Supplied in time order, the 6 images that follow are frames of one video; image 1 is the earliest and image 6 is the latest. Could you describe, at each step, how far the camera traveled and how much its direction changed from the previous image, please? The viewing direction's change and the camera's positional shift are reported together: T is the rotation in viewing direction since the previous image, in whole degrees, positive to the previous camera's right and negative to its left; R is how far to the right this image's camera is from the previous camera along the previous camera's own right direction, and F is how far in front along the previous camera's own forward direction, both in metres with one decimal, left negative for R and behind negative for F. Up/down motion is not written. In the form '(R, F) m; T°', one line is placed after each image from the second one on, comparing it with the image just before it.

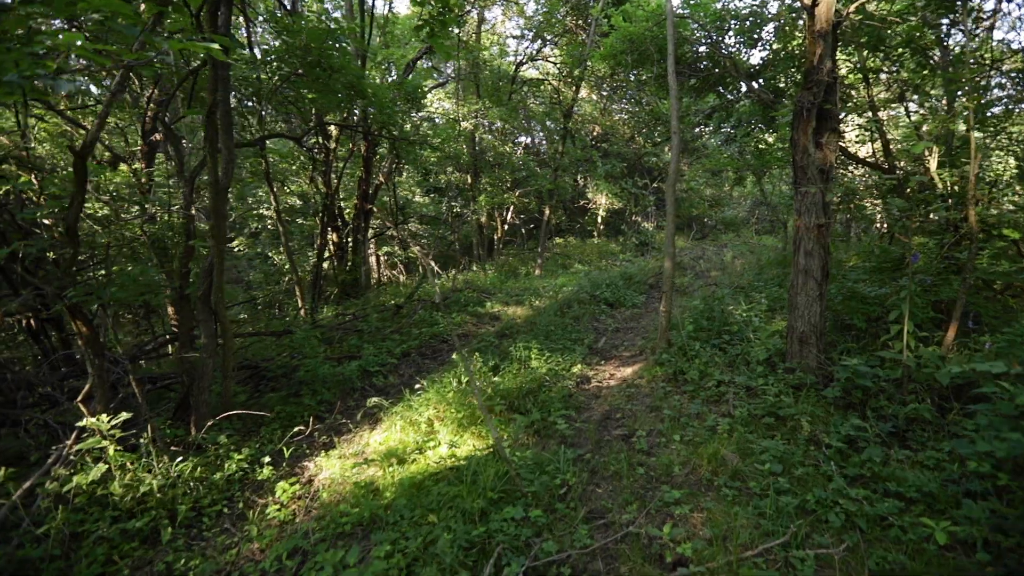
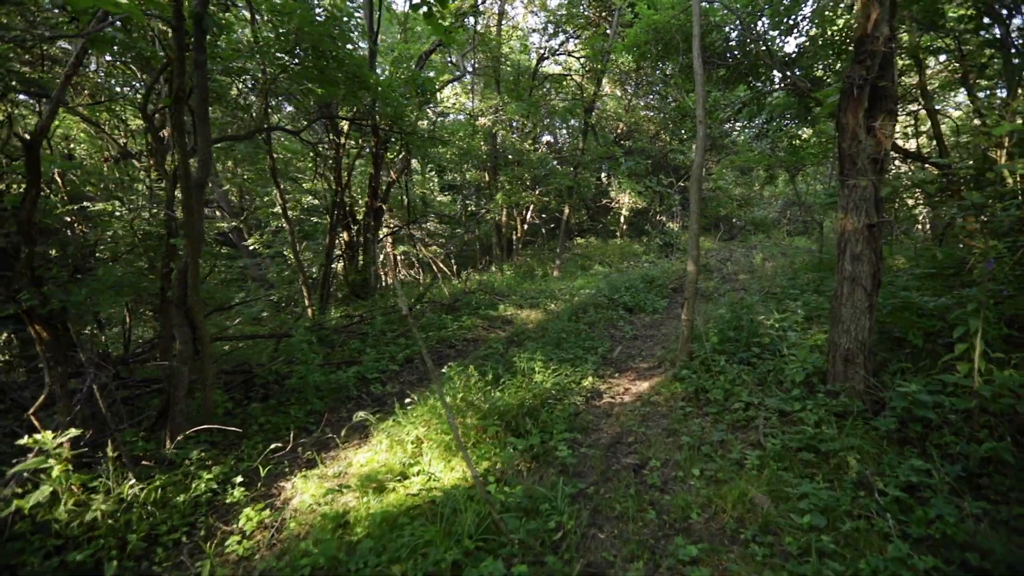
(+0.2, +0.5) m; -3°
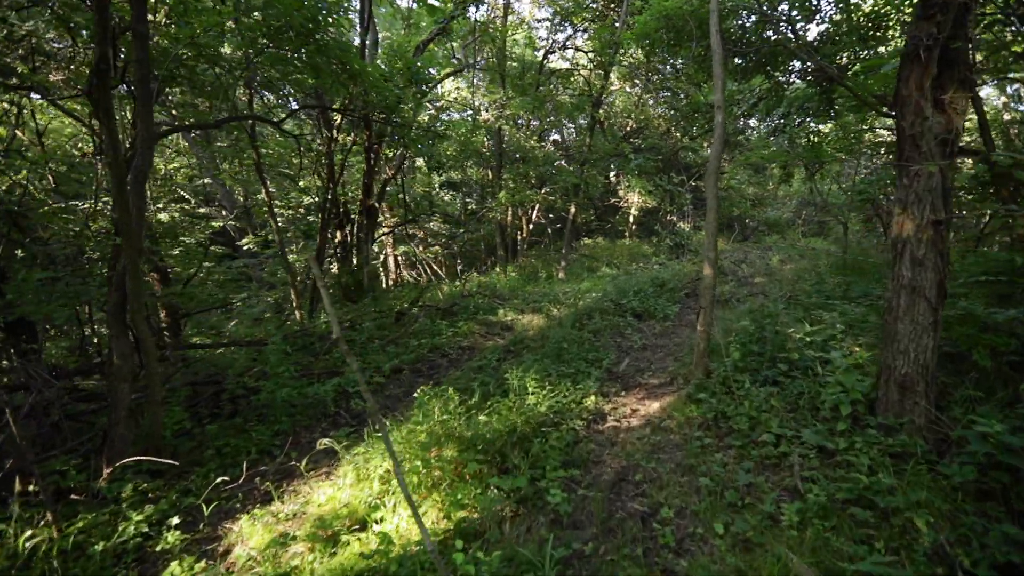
(+0.2, +0.6) m; -1°
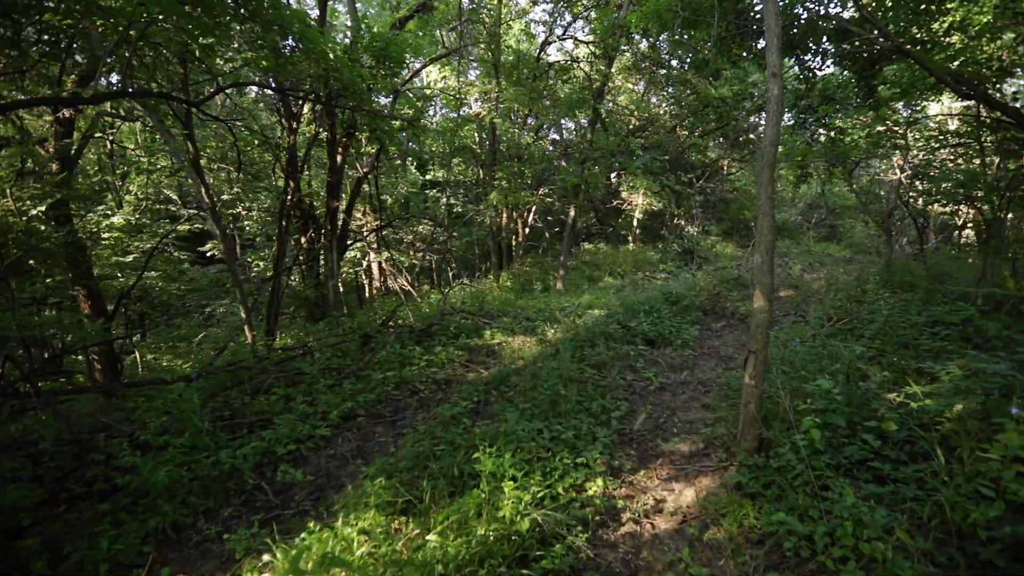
(+0.2, +1.3) m; 0°
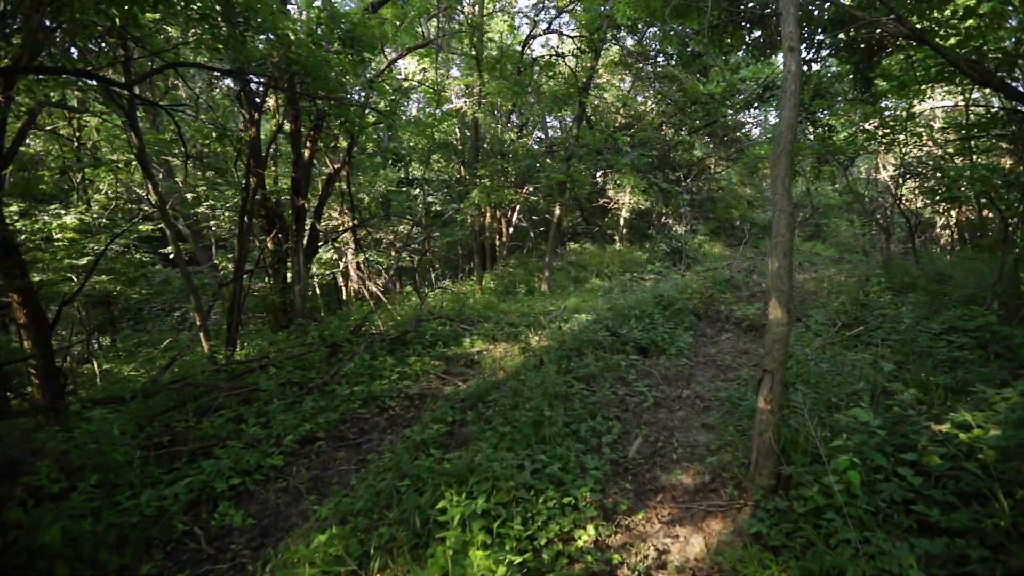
(+0.1, +0.5) m; +2°
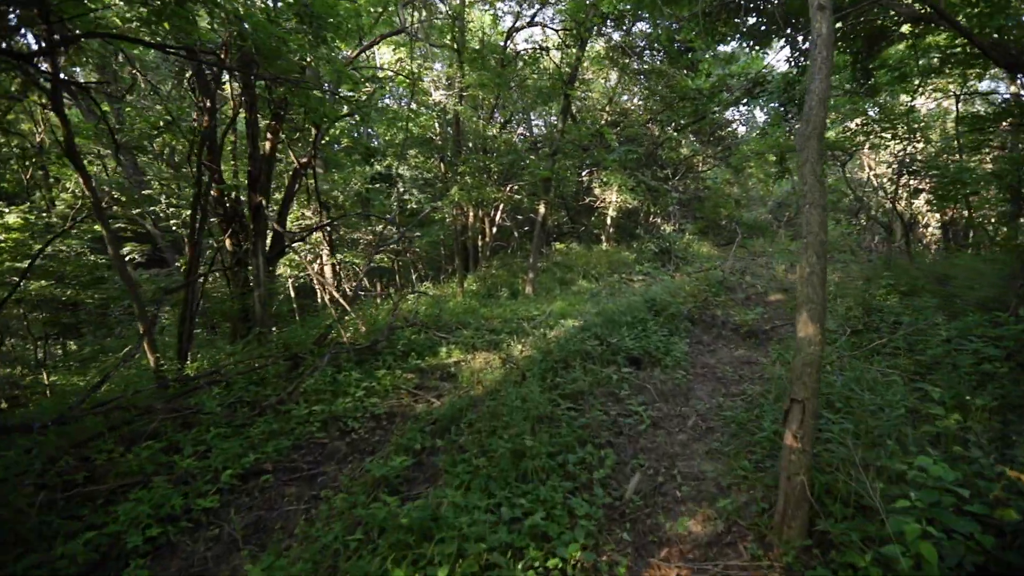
(+0.1, +0.6) m; +2°
